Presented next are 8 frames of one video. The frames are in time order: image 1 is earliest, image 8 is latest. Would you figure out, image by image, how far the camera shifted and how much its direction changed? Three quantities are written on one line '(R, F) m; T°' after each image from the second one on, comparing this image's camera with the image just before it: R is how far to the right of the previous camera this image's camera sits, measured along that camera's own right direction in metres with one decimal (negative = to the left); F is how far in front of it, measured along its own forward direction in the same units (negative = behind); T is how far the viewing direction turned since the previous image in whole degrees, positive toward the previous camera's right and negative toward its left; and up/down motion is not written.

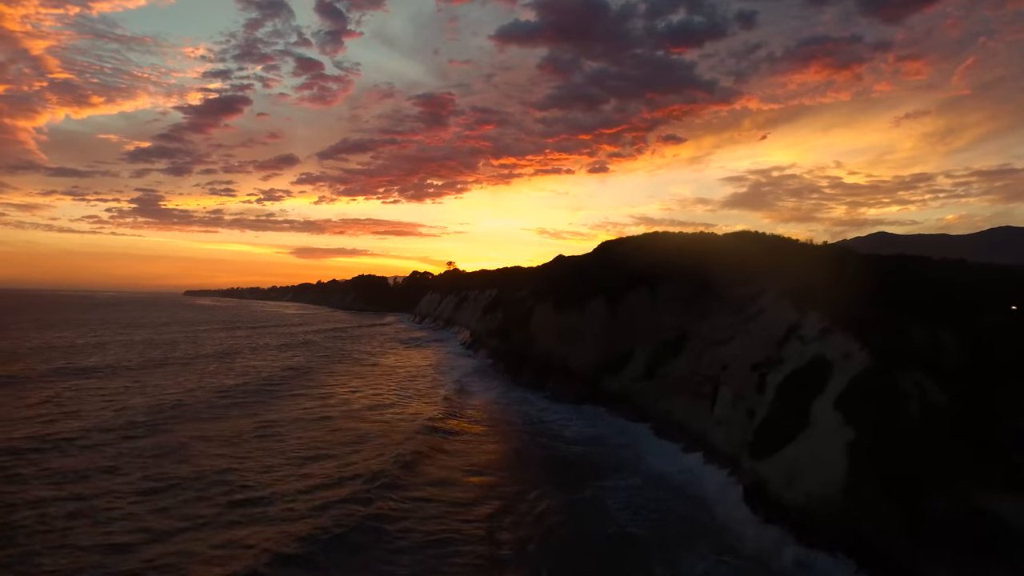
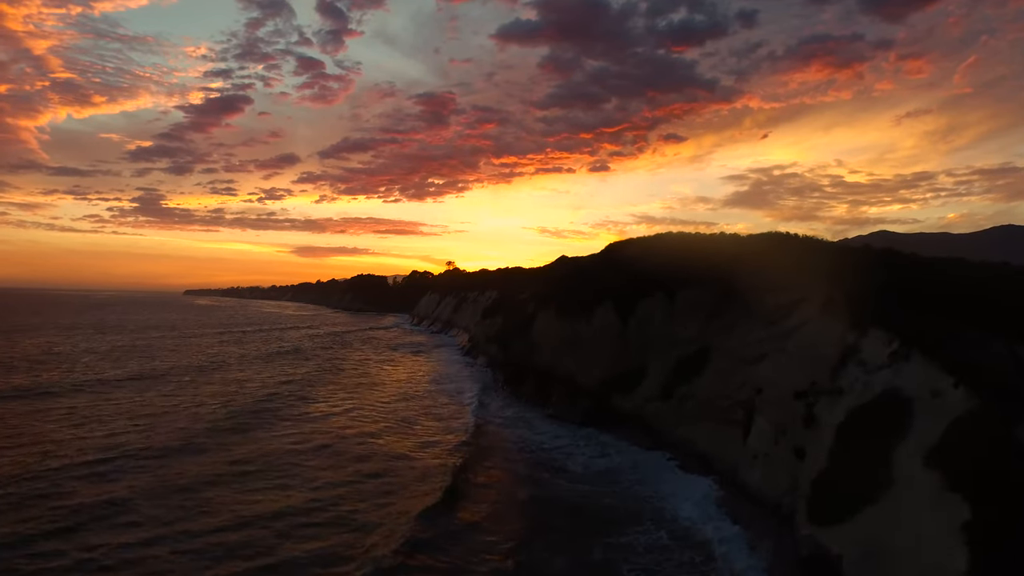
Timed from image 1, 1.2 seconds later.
(0.0, +2.2) m; 0°
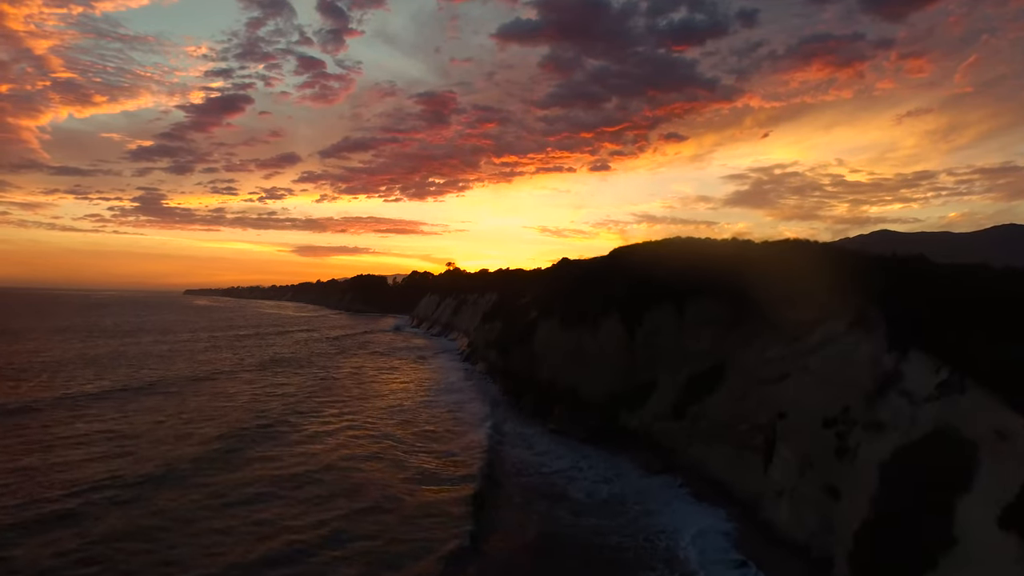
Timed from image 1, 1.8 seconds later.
(0.0, +1.0) m; 0°
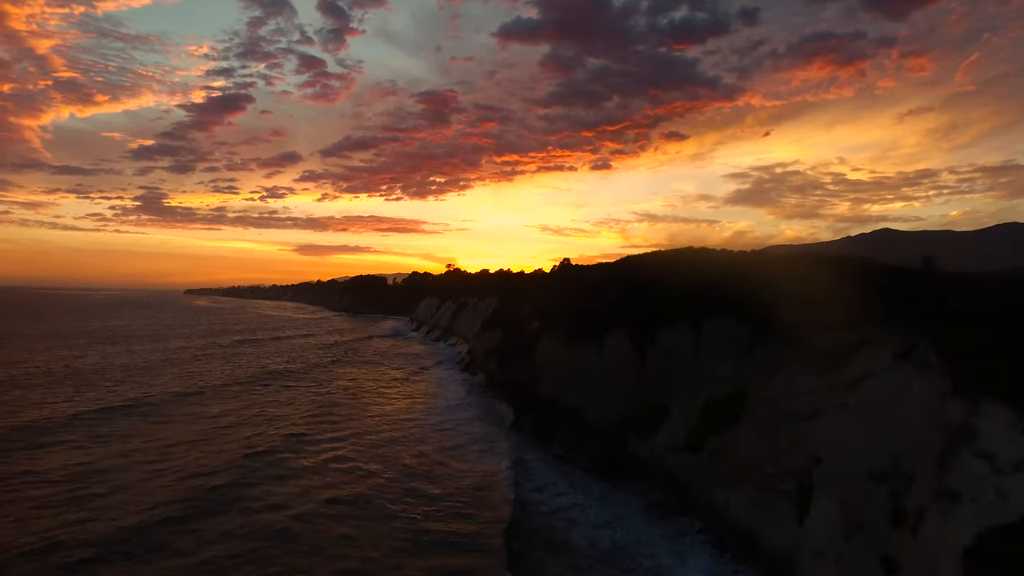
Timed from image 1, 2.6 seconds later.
(0.0, +1.3) m; 0°
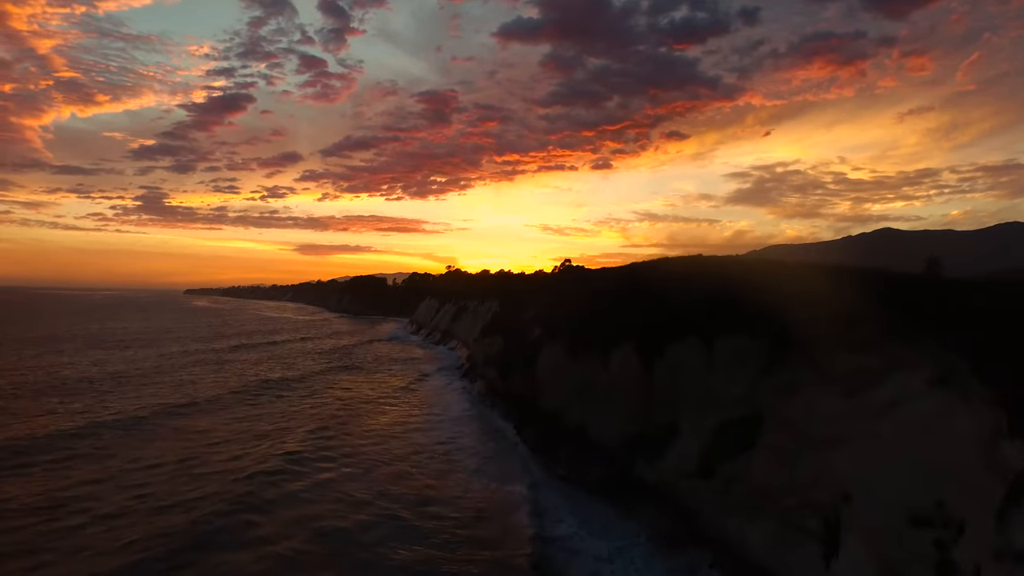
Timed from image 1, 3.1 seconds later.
(0.0, +1.0) m; 0°
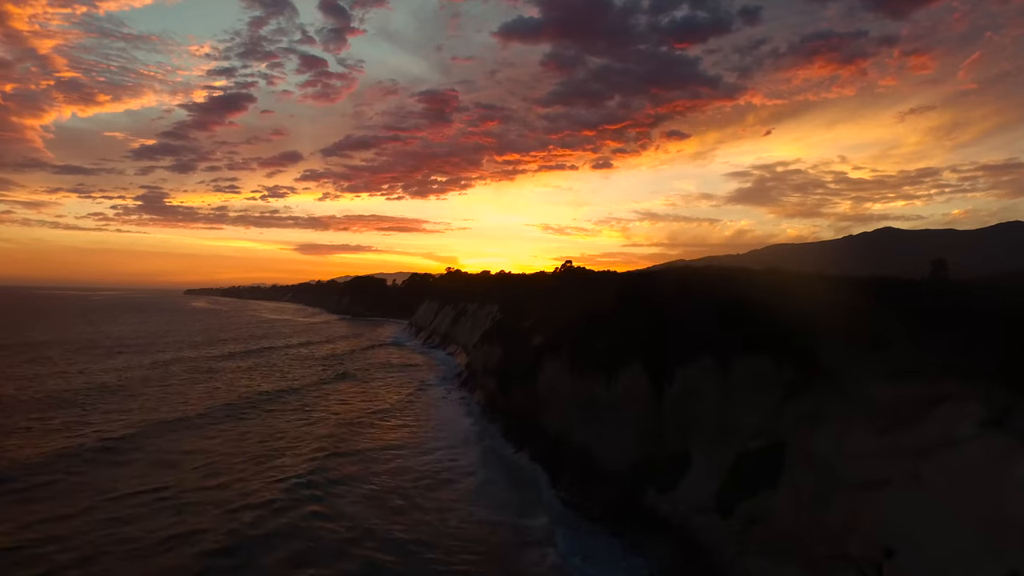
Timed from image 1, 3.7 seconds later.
(-0.1, +1.4) m; 0°
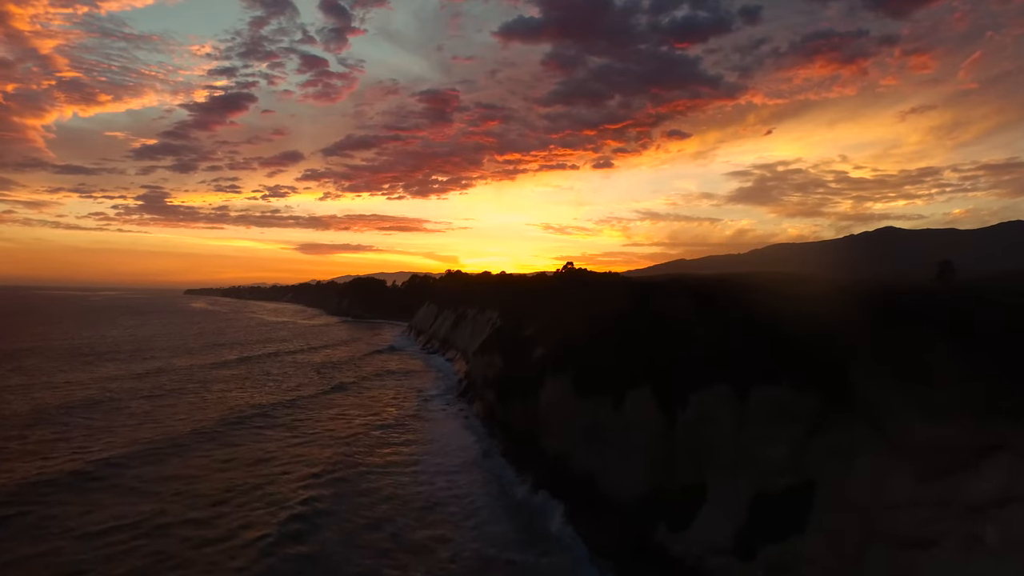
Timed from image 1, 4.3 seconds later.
(+0.1, +1.1) m; 0°
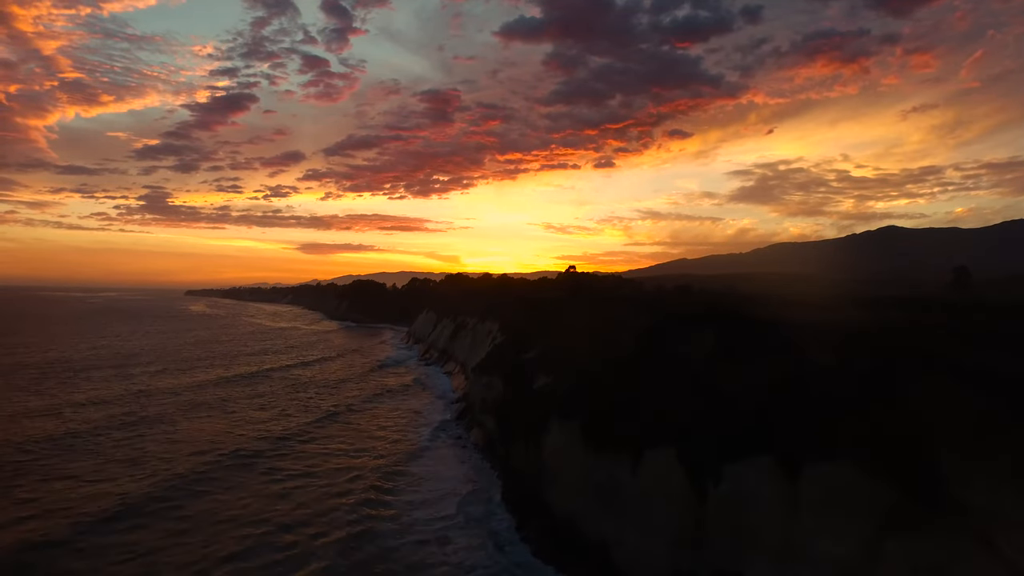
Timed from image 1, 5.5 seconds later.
(0.0, +2.5) m; 0°
